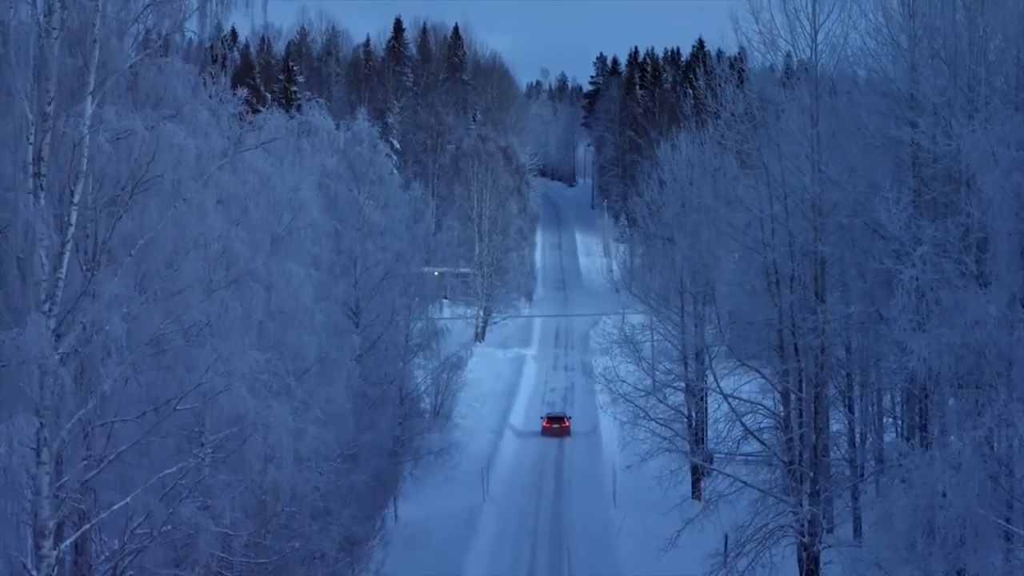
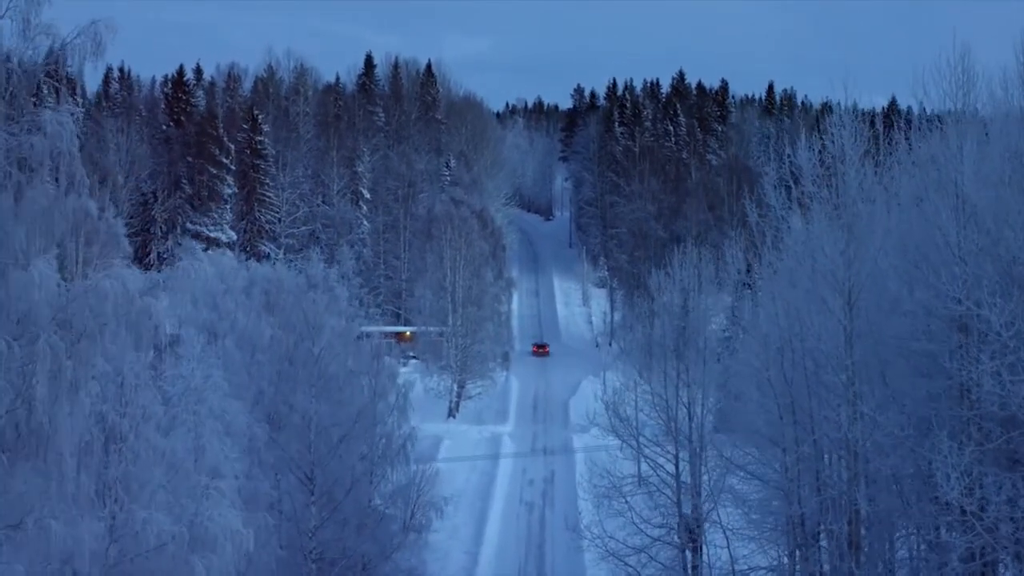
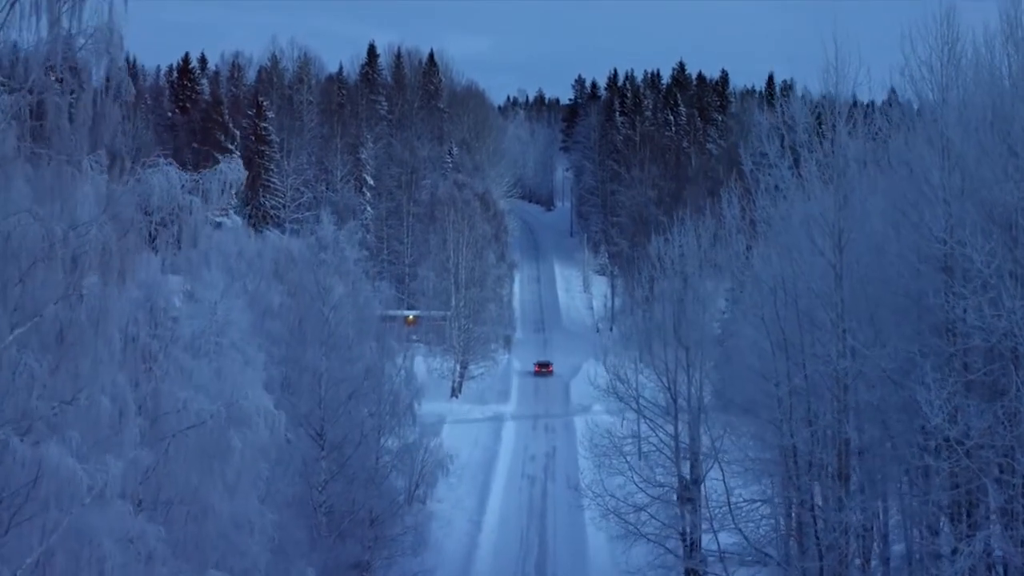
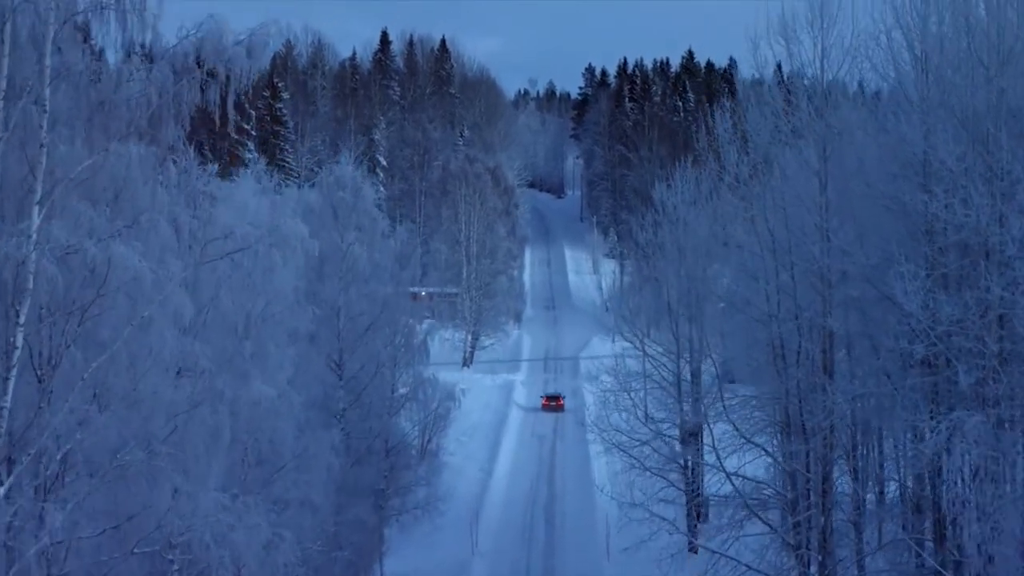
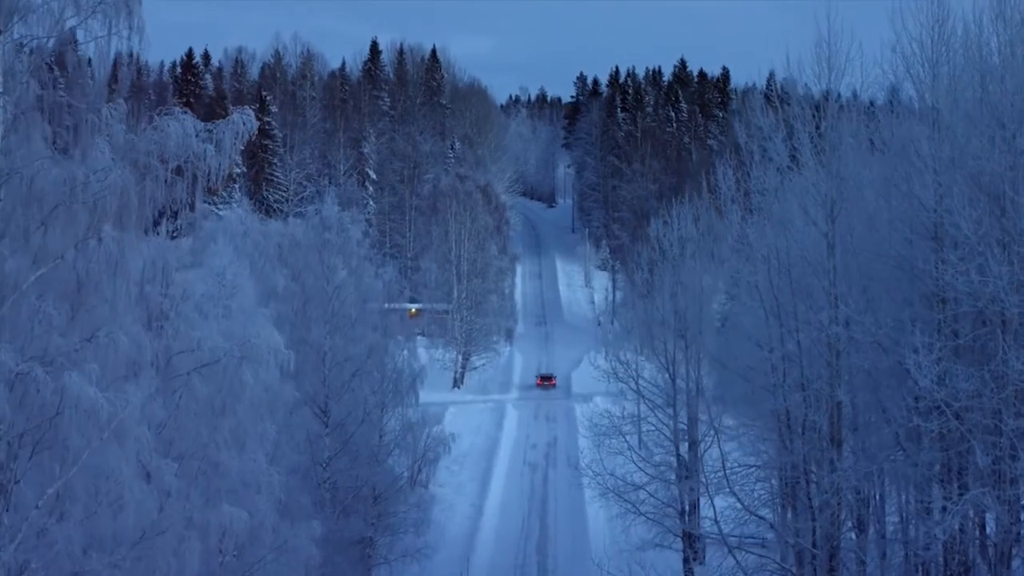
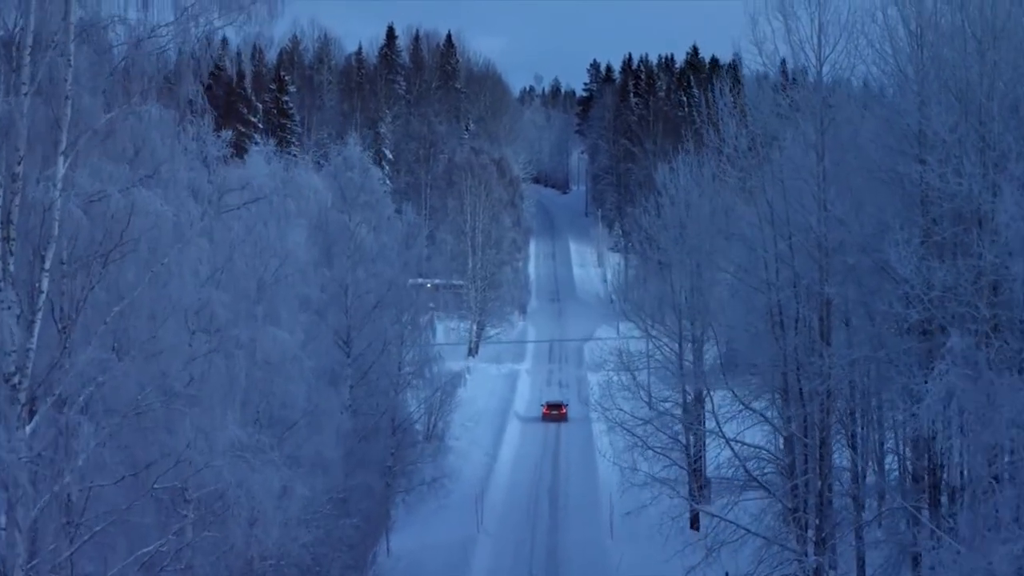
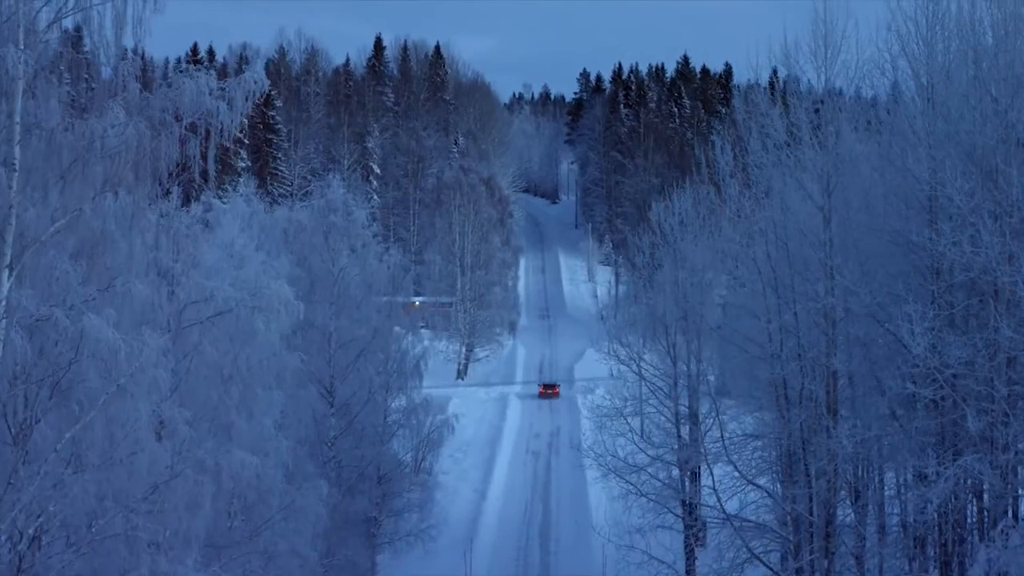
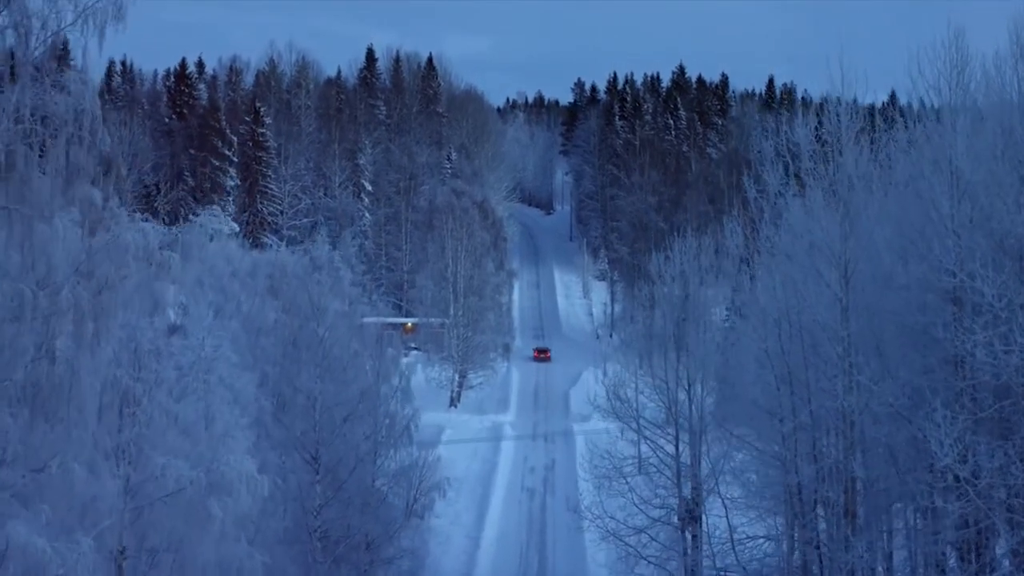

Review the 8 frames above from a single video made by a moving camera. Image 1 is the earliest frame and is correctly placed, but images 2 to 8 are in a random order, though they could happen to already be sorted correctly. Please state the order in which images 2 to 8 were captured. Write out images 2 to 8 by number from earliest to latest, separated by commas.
6, 4, 7, 5, 3, 8, 2
